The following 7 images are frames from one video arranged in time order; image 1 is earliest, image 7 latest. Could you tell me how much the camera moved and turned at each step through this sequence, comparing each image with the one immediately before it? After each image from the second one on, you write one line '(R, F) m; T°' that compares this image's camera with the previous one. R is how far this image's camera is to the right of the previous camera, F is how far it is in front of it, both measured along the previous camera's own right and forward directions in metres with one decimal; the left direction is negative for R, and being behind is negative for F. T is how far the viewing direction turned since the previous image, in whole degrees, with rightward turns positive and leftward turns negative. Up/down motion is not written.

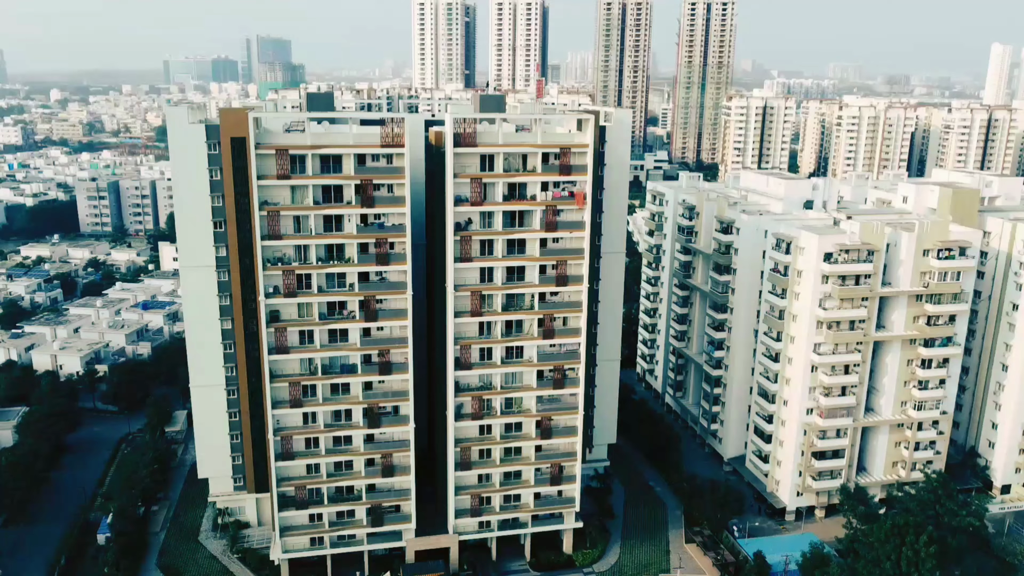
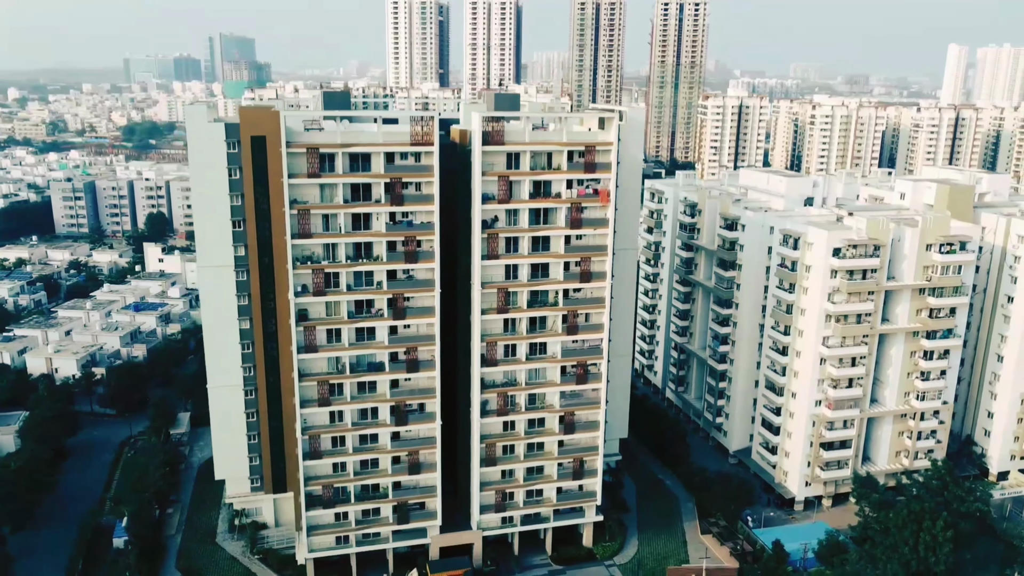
(-2.9, -0.3) m; +2°
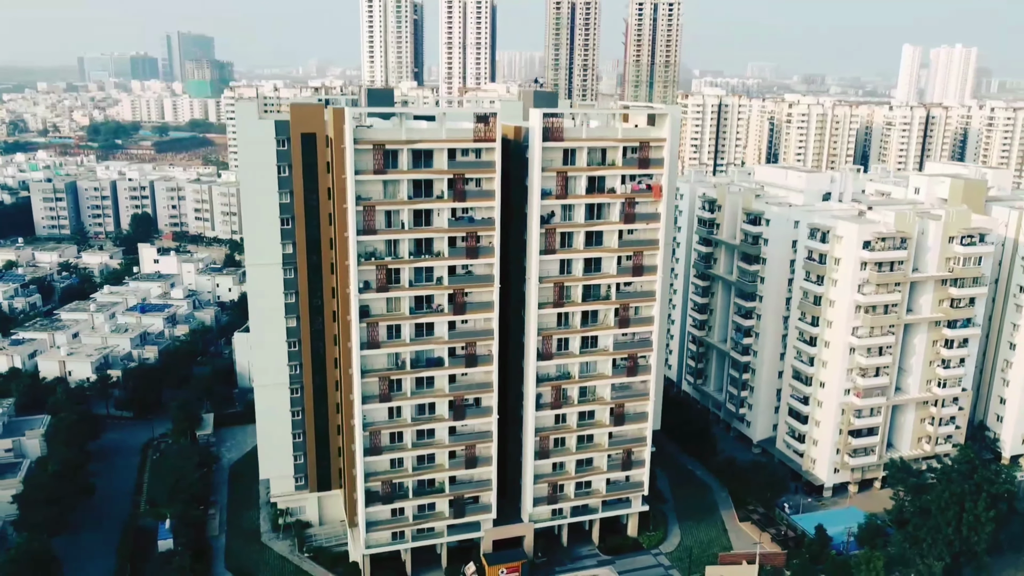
(-4.7, -0.4) m; +3°
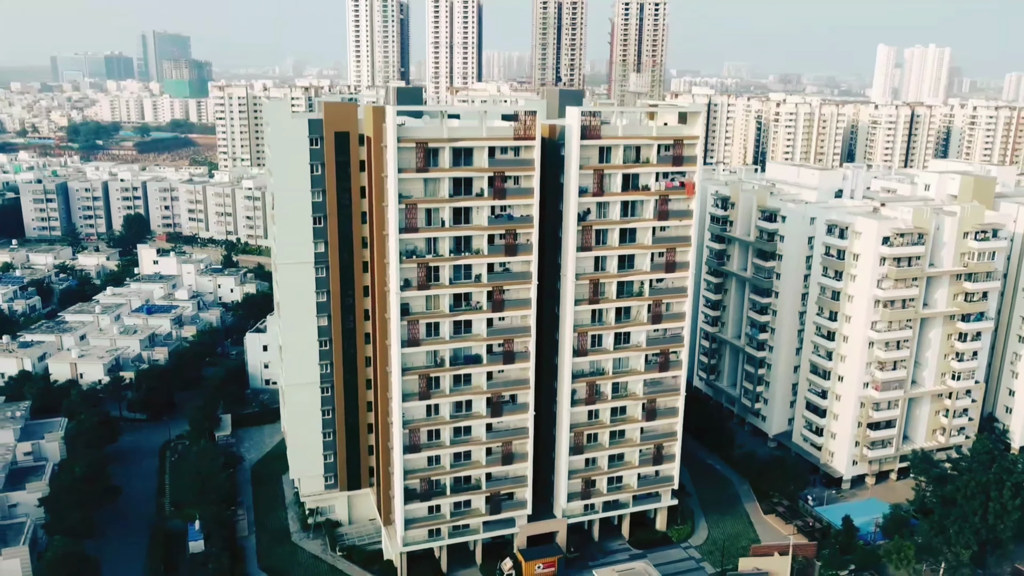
(-2.9, -0.2) m; +2°
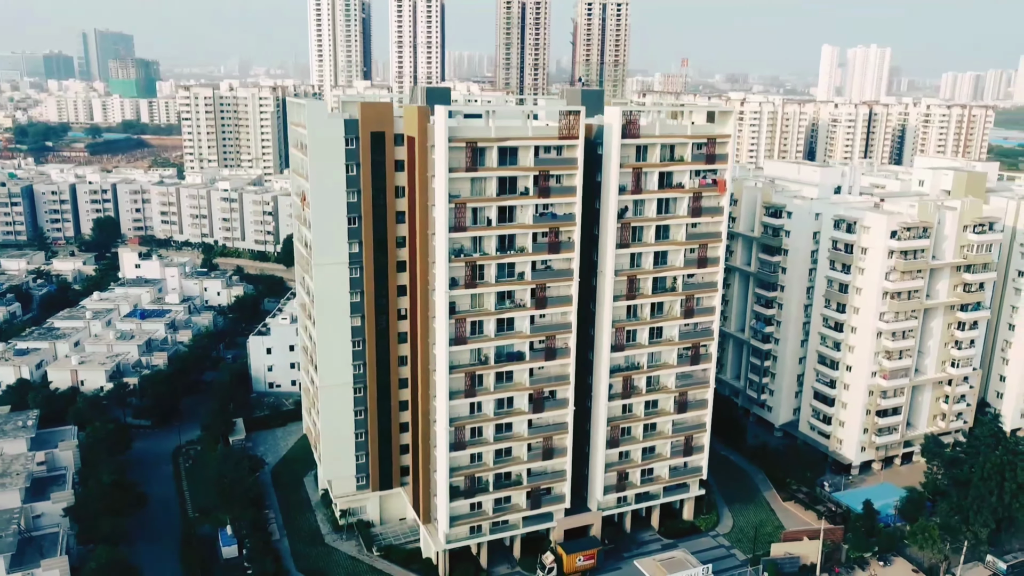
(-4.4, -0.4) m; +3°
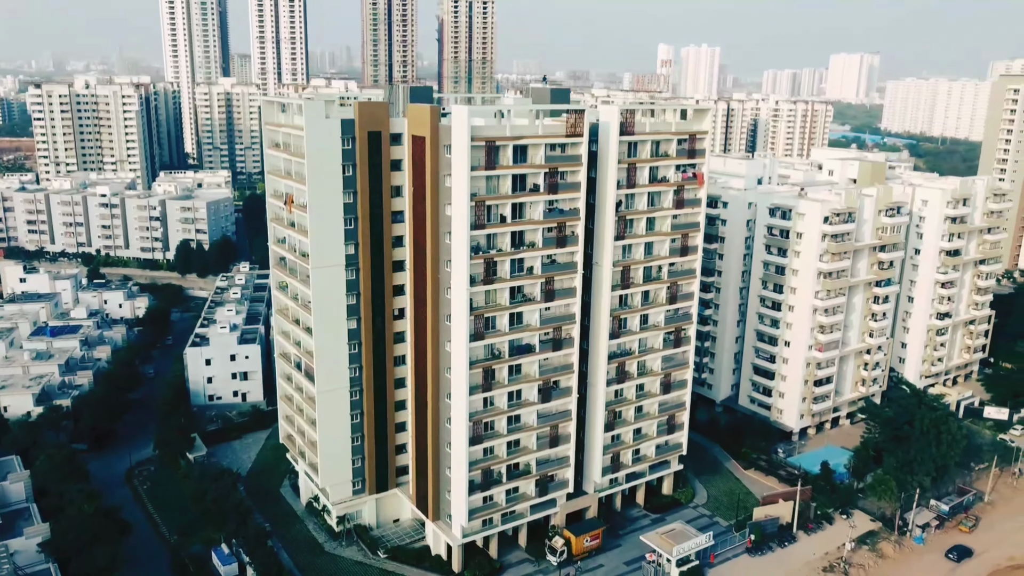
(-7.9, -0.3) m; +11°
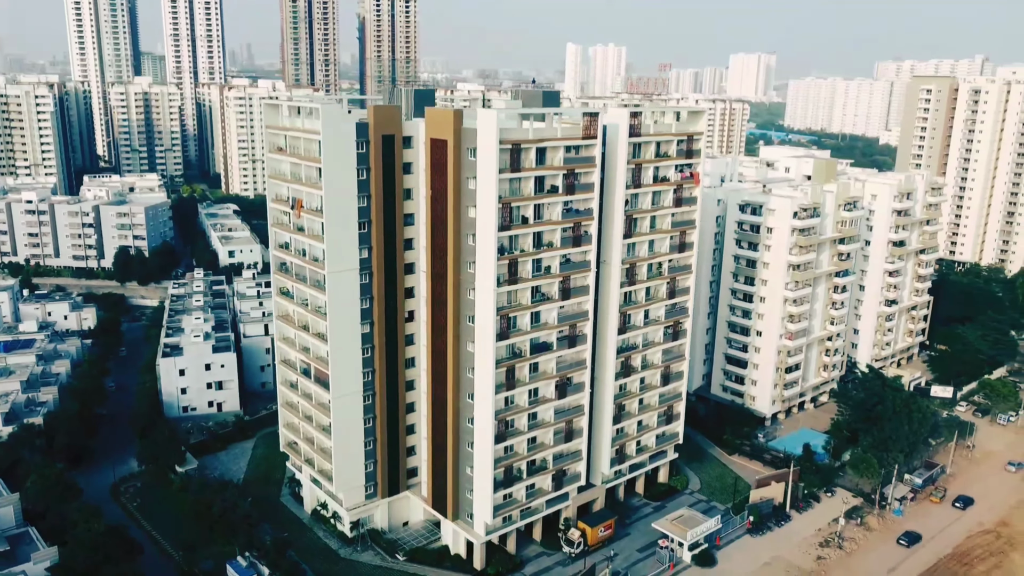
(-5.5, -0.5) m; +6°
